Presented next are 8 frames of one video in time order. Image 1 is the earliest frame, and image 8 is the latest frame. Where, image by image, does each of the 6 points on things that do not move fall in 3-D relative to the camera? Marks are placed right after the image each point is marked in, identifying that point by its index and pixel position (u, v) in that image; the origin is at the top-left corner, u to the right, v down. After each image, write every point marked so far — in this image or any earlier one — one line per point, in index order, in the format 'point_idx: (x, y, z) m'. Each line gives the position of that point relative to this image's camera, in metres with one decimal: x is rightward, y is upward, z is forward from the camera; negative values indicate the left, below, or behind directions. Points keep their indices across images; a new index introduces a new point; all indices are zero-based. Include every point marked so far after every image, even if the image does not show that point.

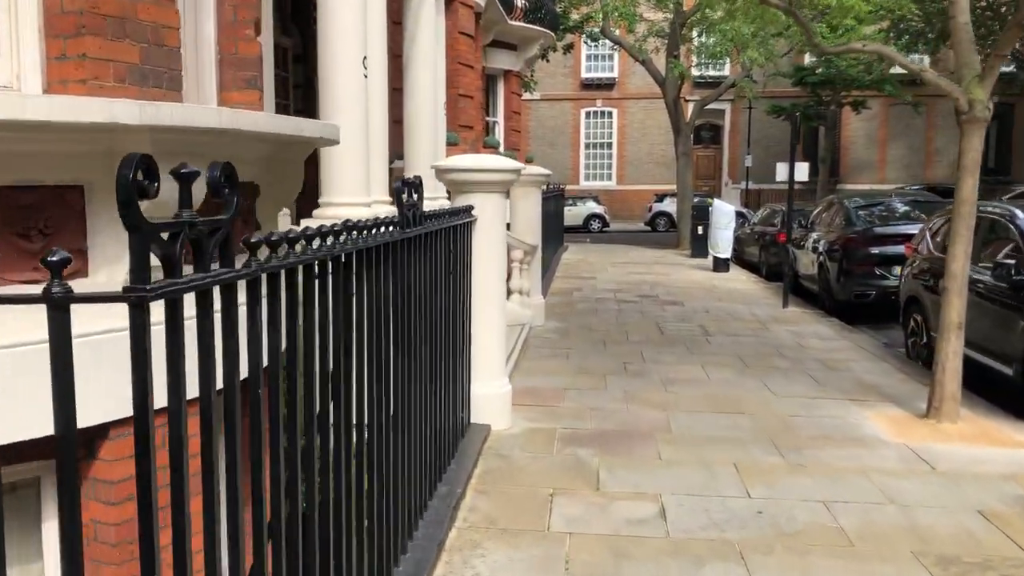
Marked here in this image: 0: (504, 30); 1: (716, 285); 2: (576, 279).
0: (-0.2, +5.6, +16.9) m
1: (+3.7, +0.1, +14.0) m
2: (+1.2, +0.2, +14.4) m
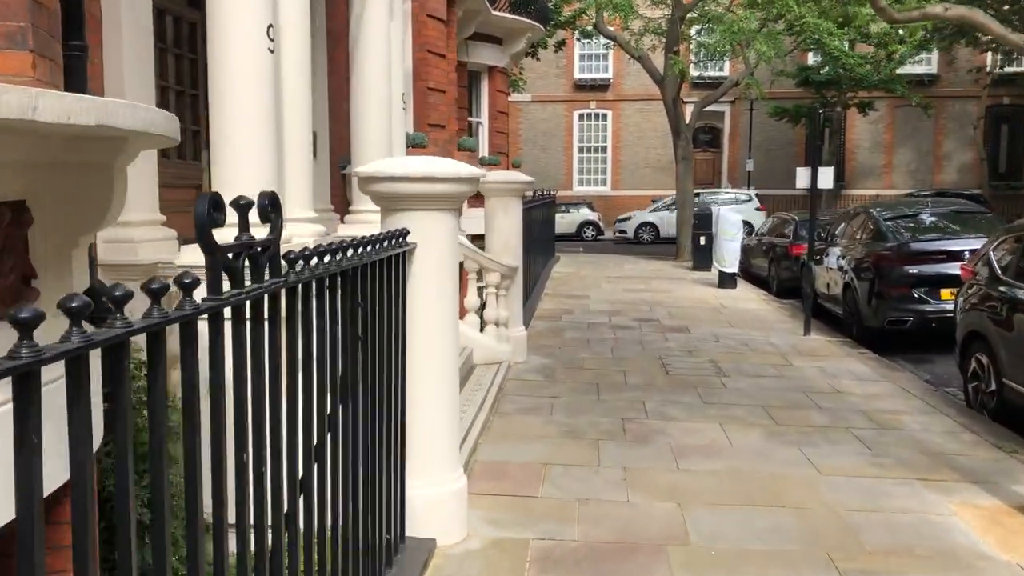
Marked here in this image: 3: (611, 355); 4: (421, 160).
0: (-0.5, +5.3, +15.4) m
1: (+3.4, -0.3, +12.5) m
2: (+0.9, -0.2, +12.8) m
3: (+1.1, -0.7, +8.5) m
4: (-0.5, +0.6, +3.7) m
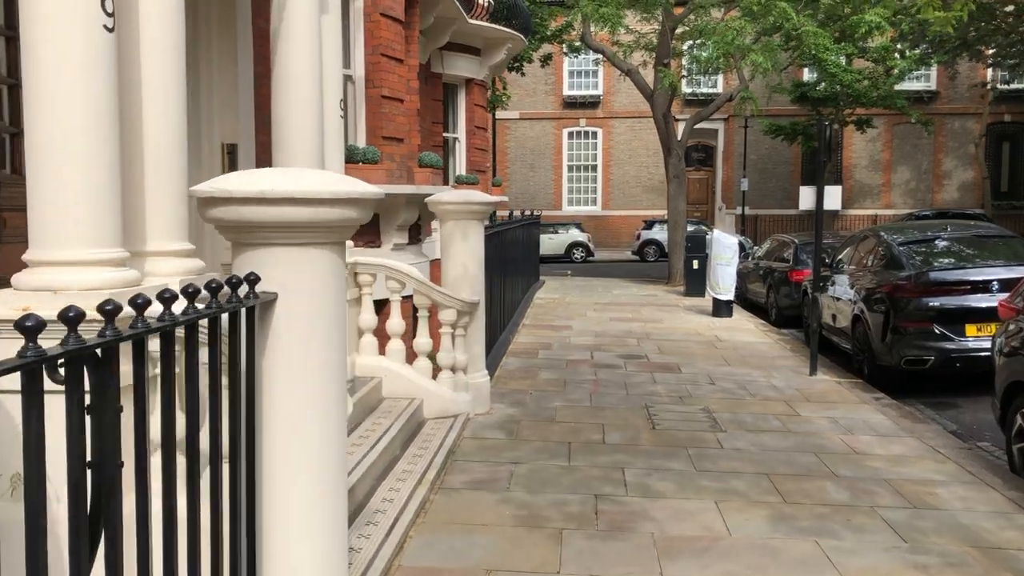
0: (-0.9, +4.7, +14.3) m
1: (+3.0, -0.7, +11.3) m
2: (+0.5, -0.6, +11.6) m
3: (+0.7, -1.1, +7.4) m
4: (-0.8, +0.4, +2.6) m
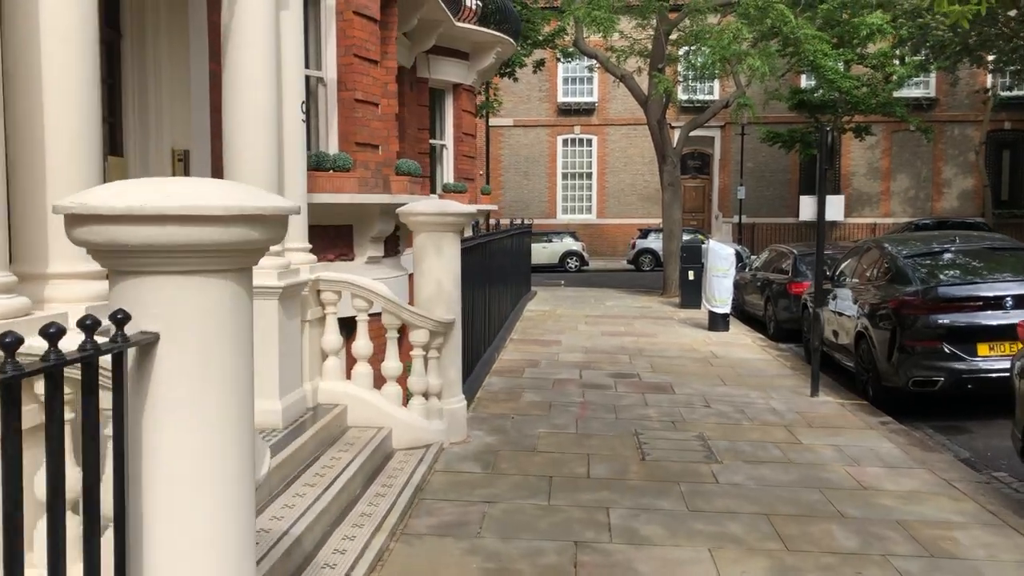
0: (-1.1, +4.5, +13.8) m
1: (+2.8, -0.9, +10.8) m
2: (+0.3, -0.8, +11.1) m
3: (+0.6, -1.3, +6.8) m
4: (-1.0, +0.3, +2.1) m
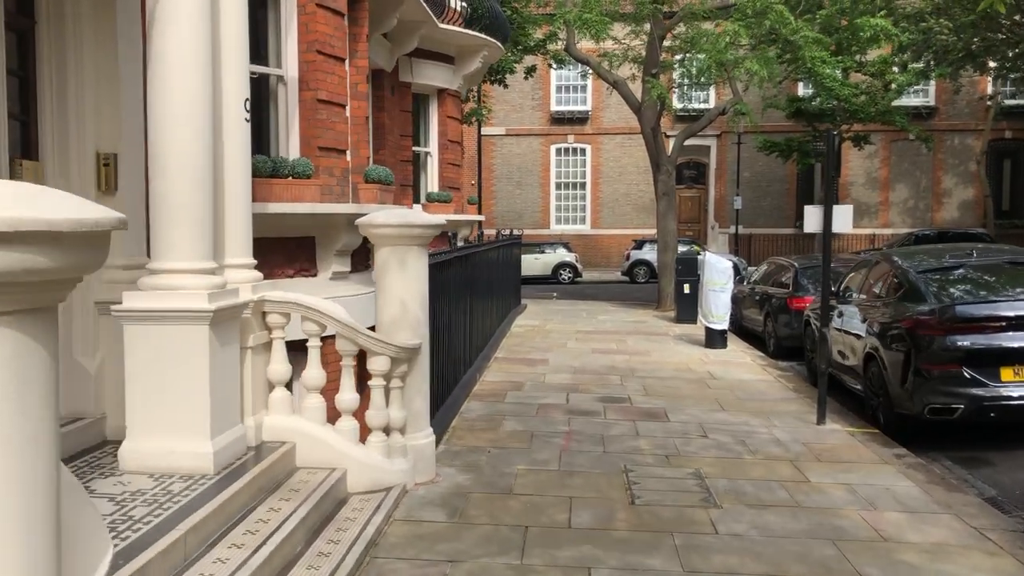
0: (-1.4, +4.3, +13.2) m
1: (+2.6, -1.1, +10.1) m
2: (+0.1, -1.0, +10.4) m
3: (+0.4, -1.4, +6.1) m
4: (-1.1, +0.2, +1.4) m
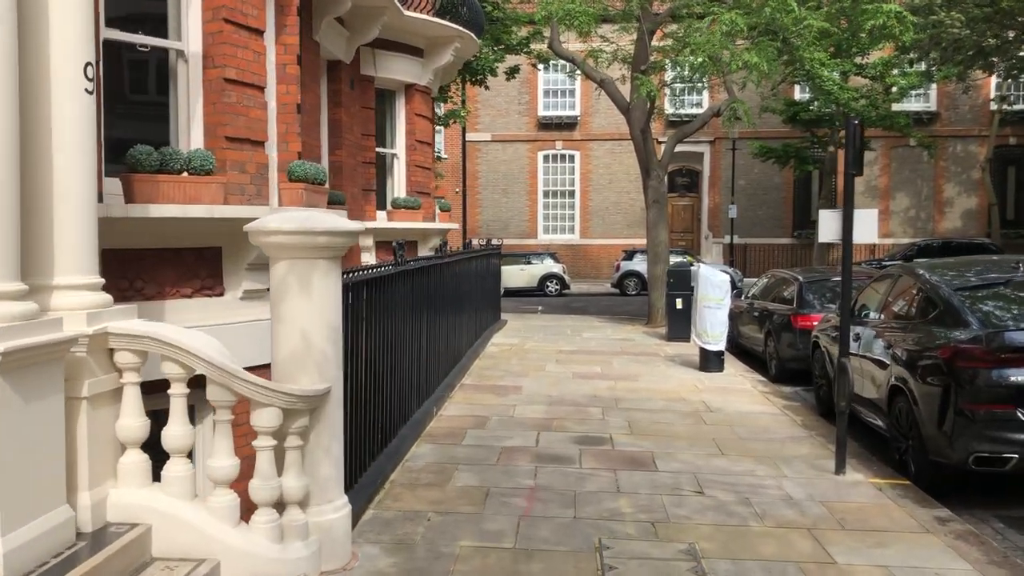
0: (-1.8, +4.0, +11.9) m
1: (+2.2, -1.3, +8.8) m
2: (-0.3, -1.2, +9.1) m
3: (0.0, -1.6, +4.8) m
4: (-1.4, +0.1, +0.1) m
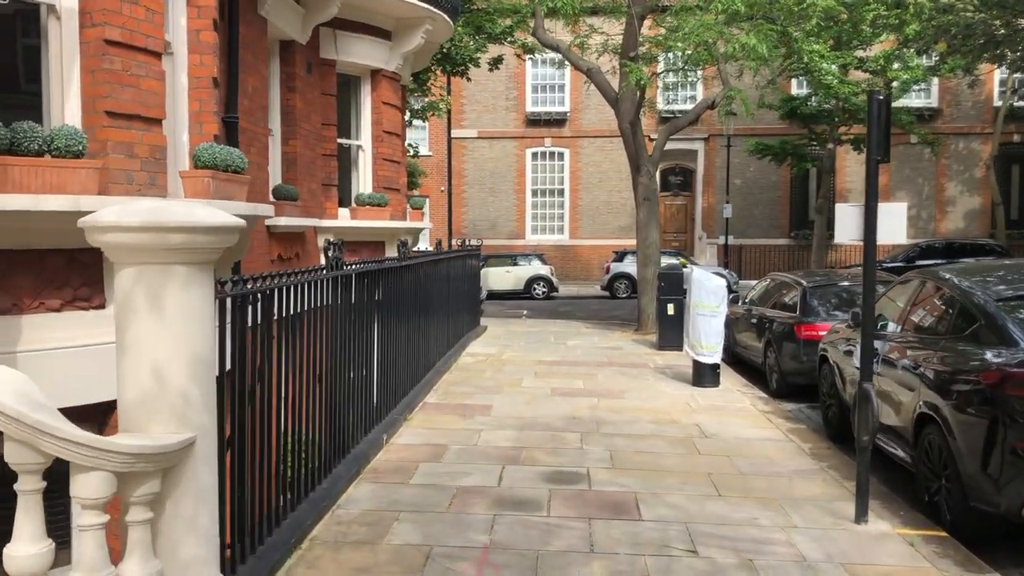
0: (-2.1, +4.0, +10.8) m
1: (+1.9, -1.4, +7.7) m
2: (-0.6, -1.3, +8.0) m
3: (-0.3, -1.6, +3.7) m
4: (-1.7, 0.0, -1.1) m
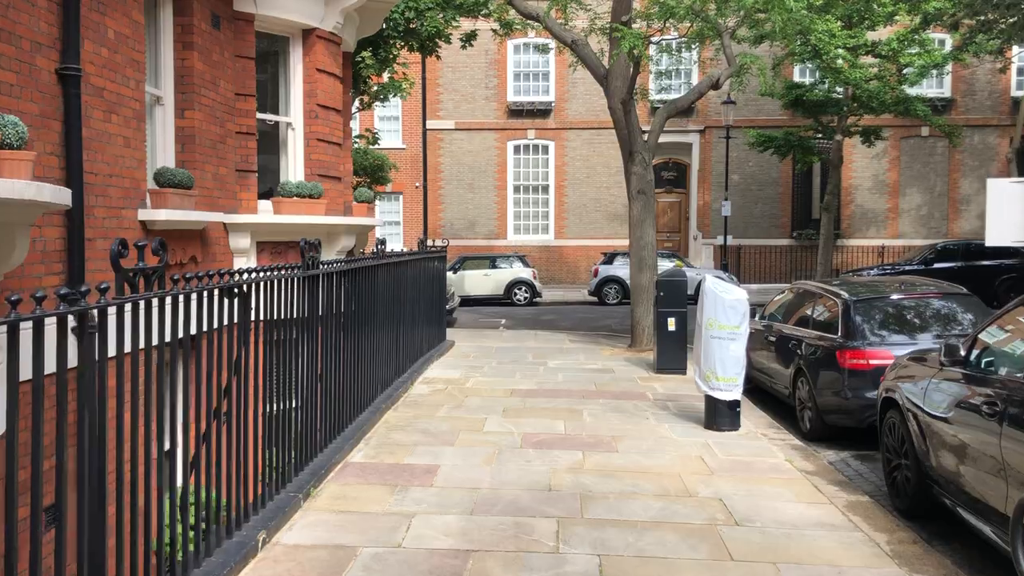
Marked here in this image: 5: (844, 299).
0: (-2.5, +3.8, +8.5) m
1: (+1.5, -1.5, +5.5) m
2: (-1.0, -1.5, +5.7) m
3: (-0.6, -1.8, +1.4) m
4: (-1.9, -0.1, -3.3) m
5: (+3.5, -0.1, +8.0) m
